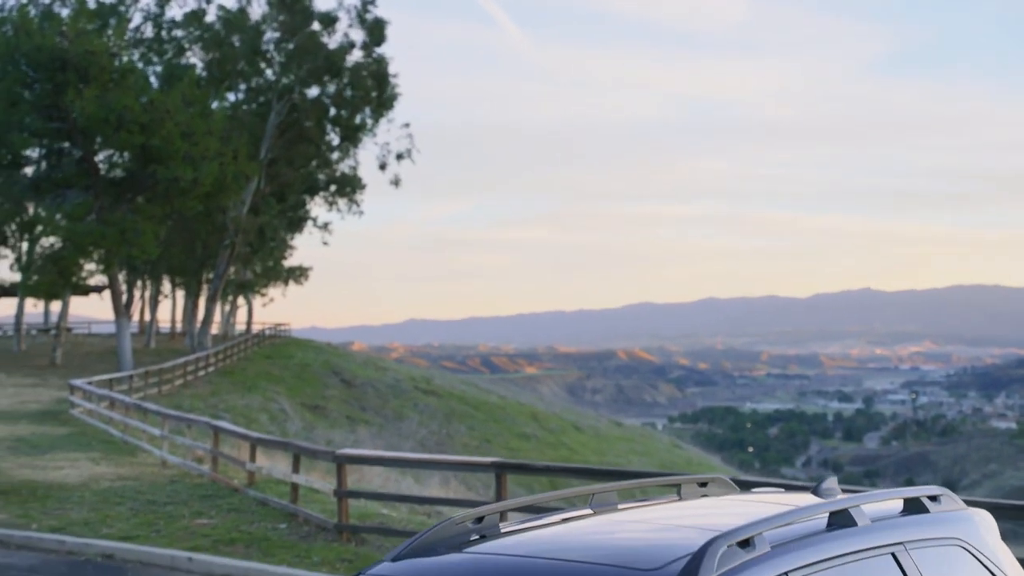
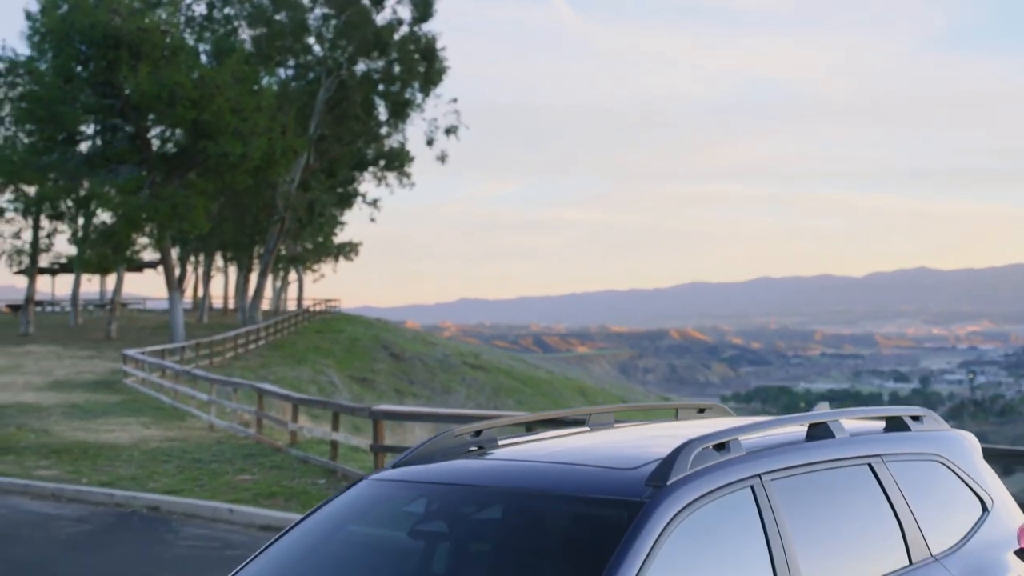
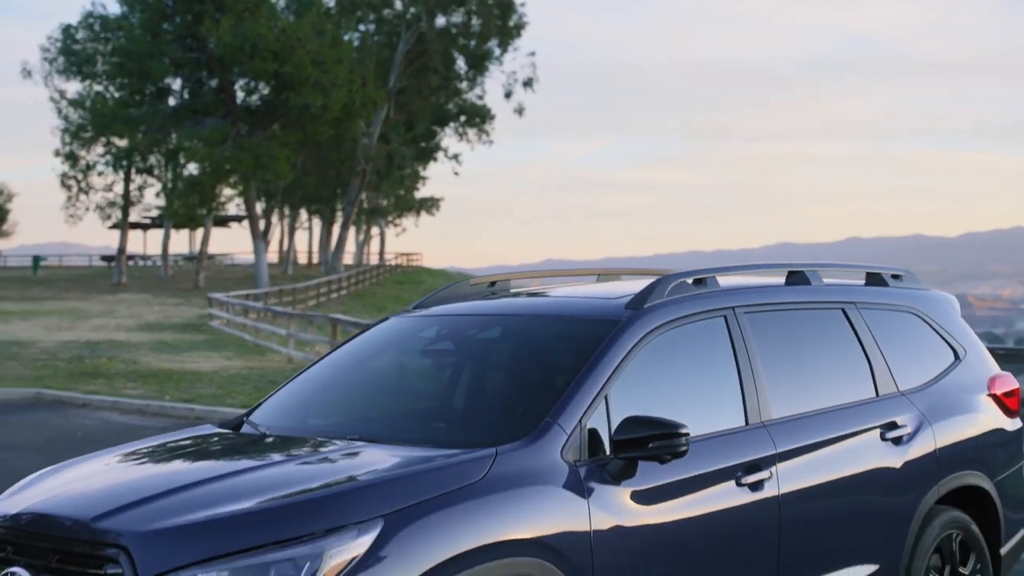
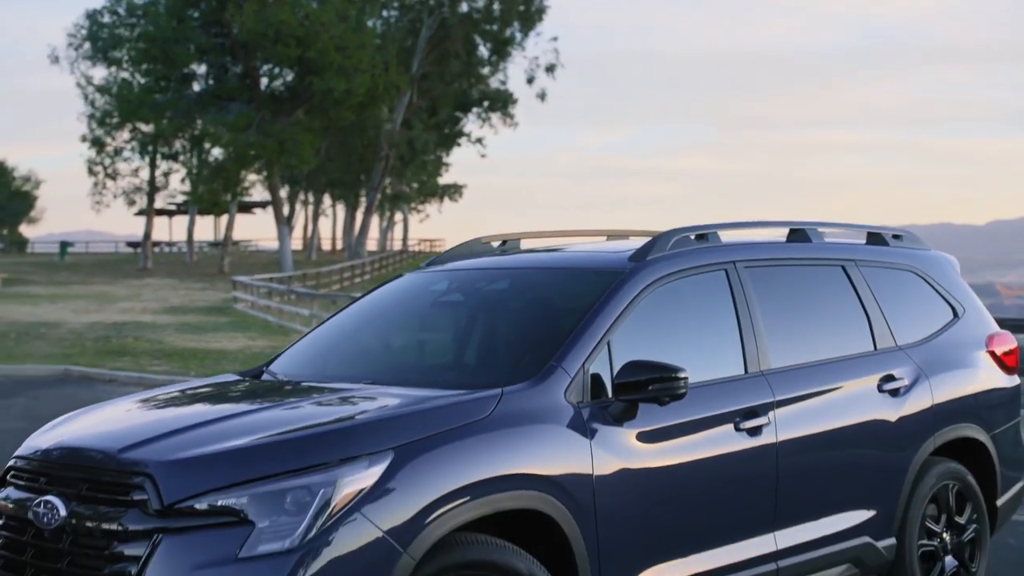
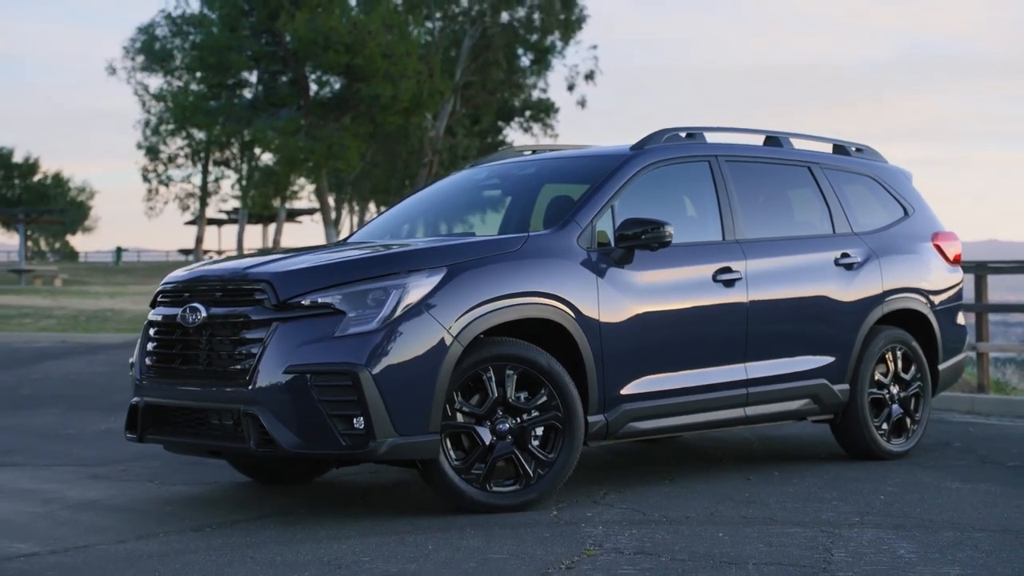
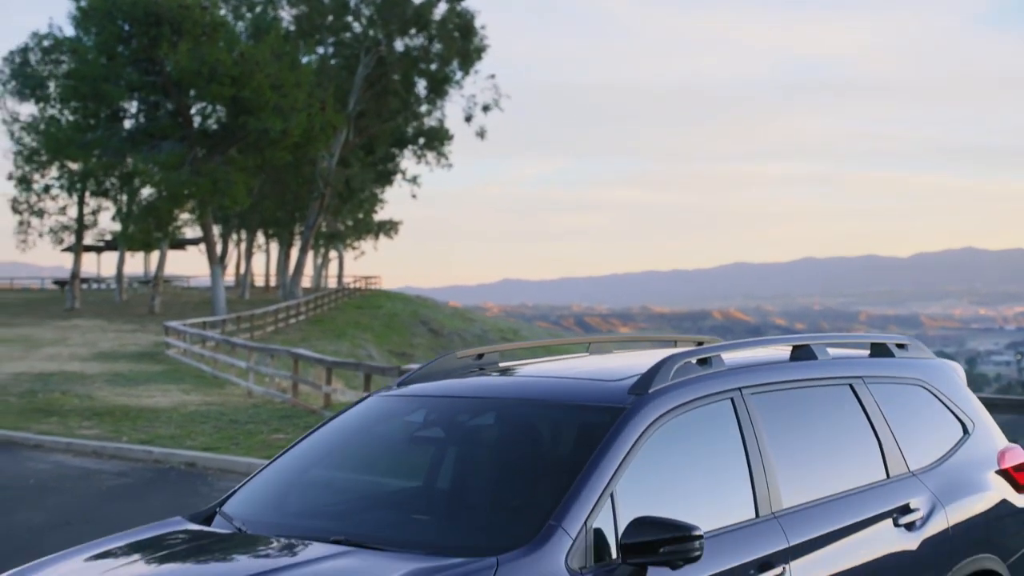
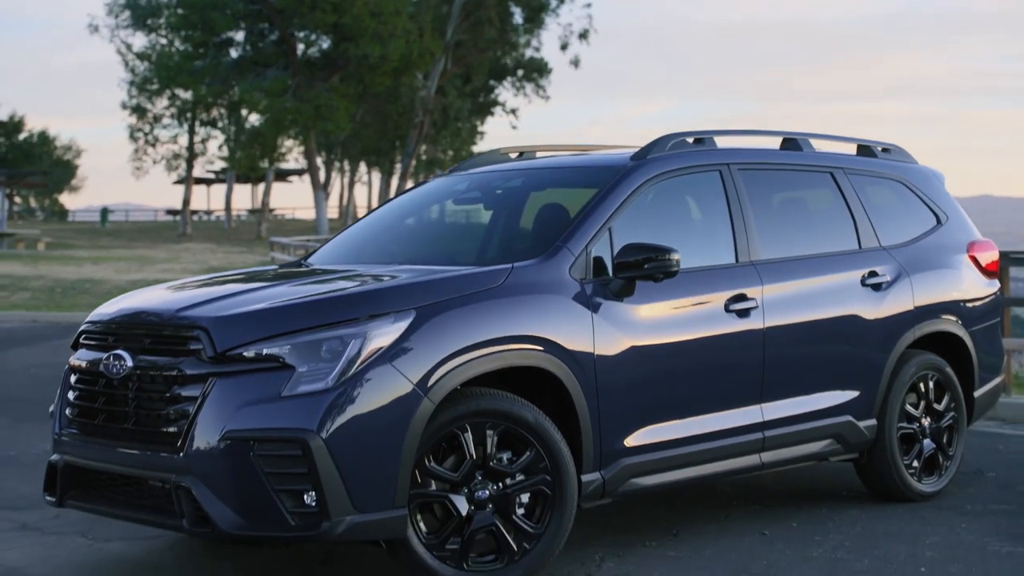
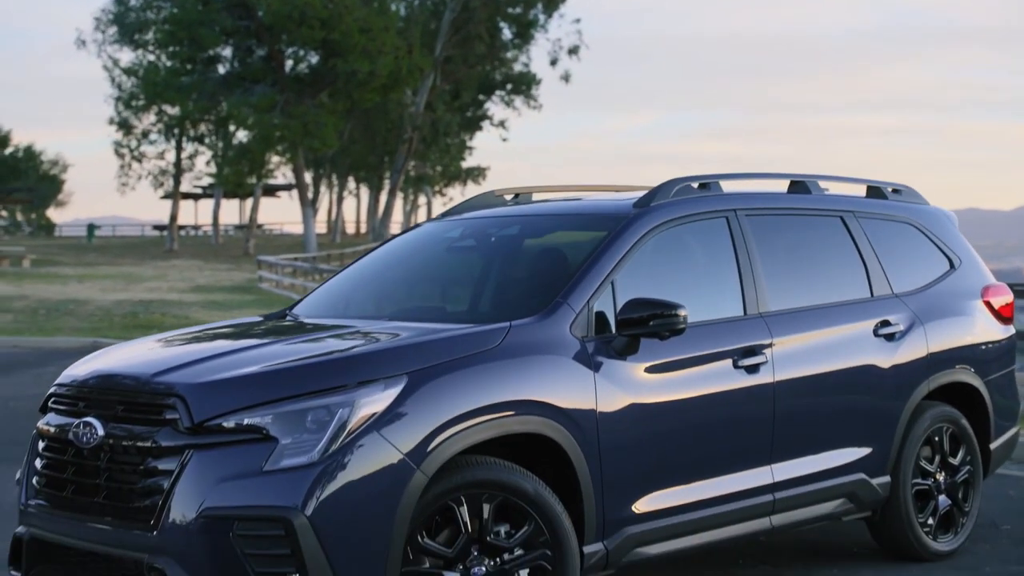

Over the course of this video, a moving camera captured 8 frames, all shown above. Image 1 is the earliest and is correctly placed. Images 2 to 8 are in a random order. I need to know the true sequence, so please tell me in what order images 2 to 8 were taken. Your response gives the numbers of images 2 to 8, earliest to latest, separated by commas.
2, 6, 3, 4, 8, 7, 5
